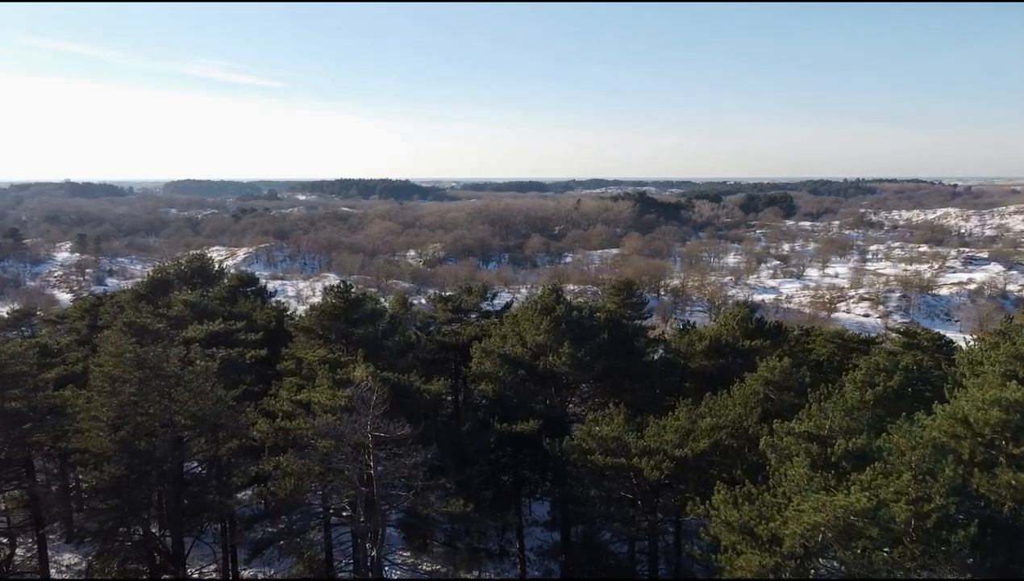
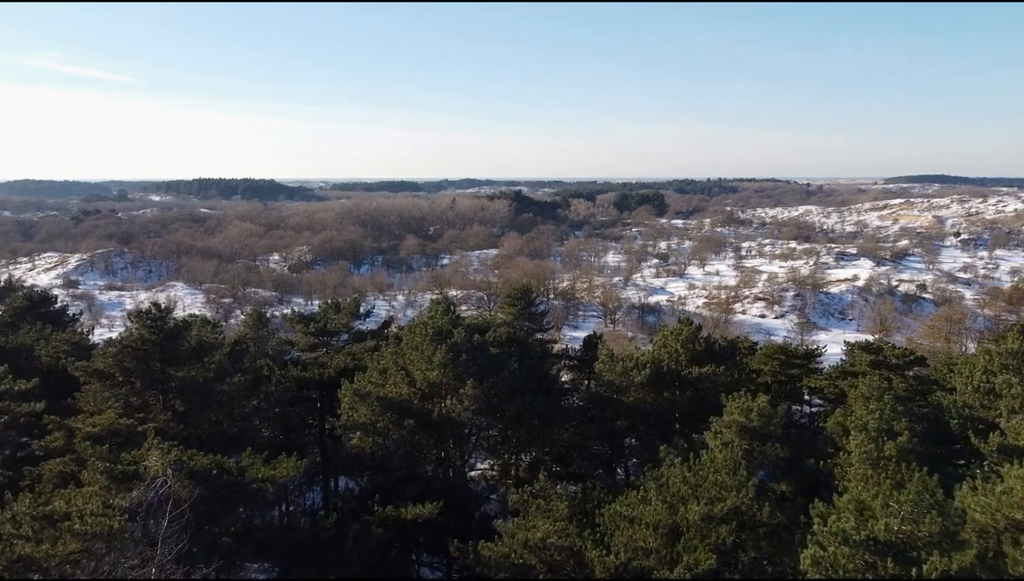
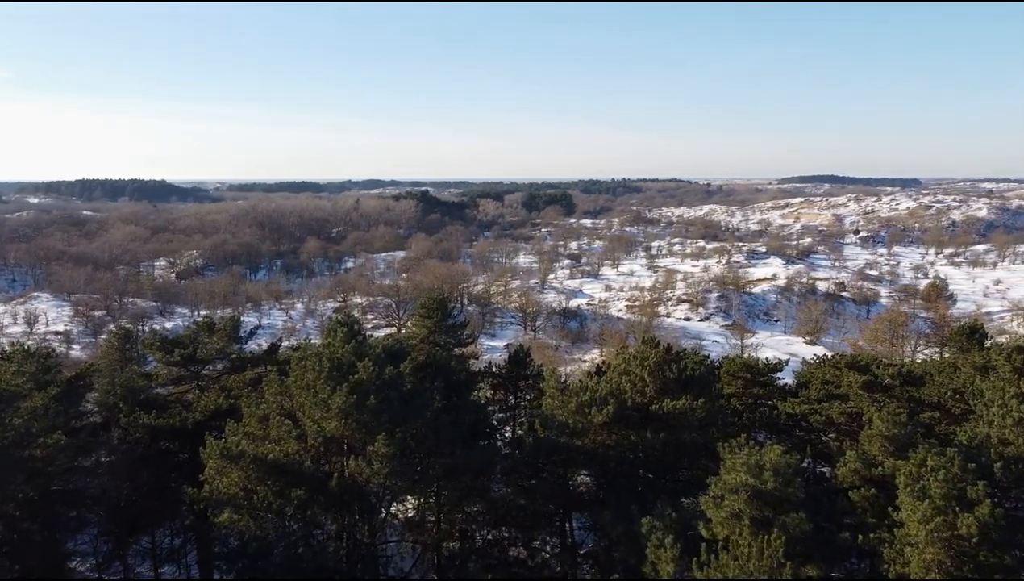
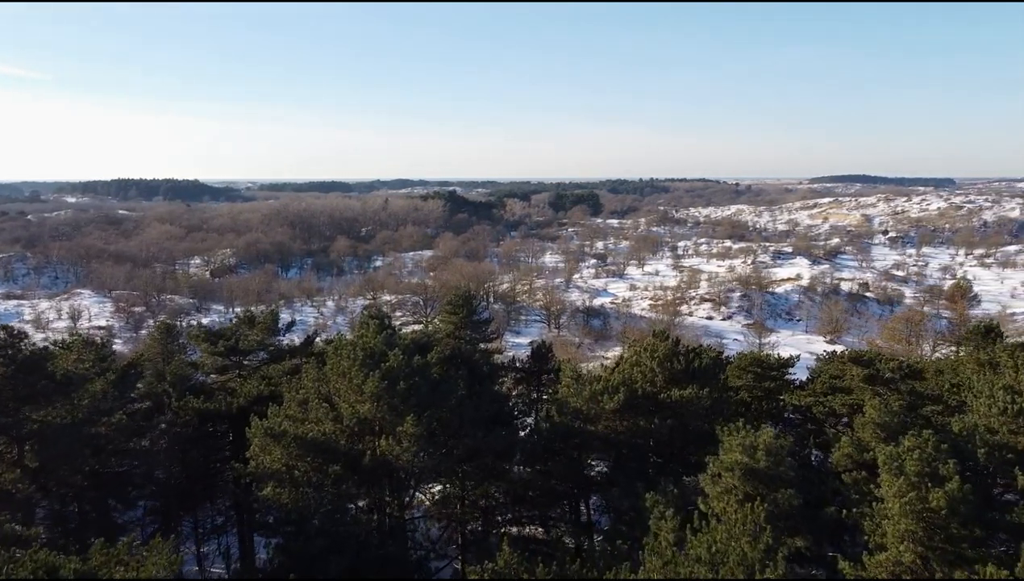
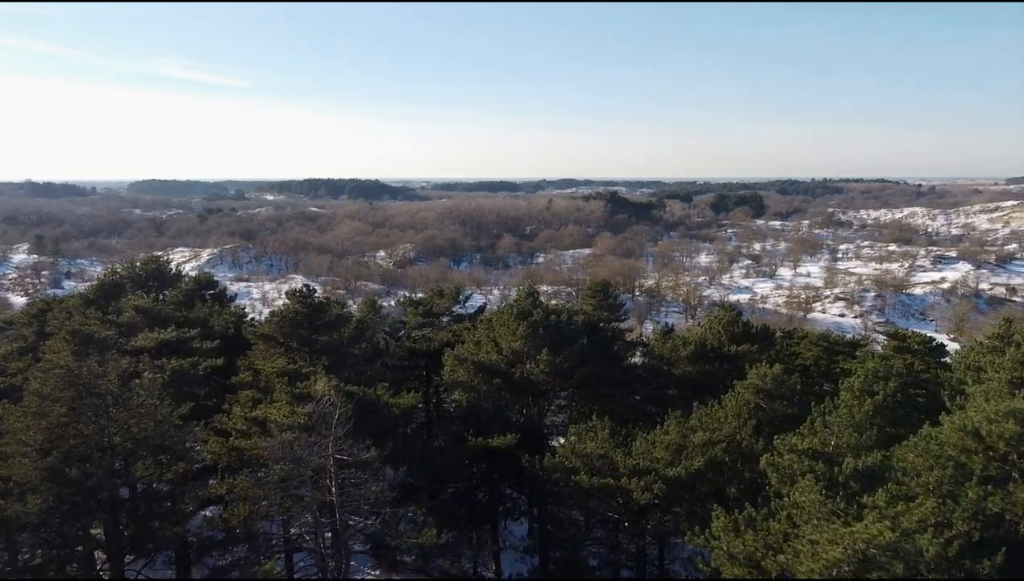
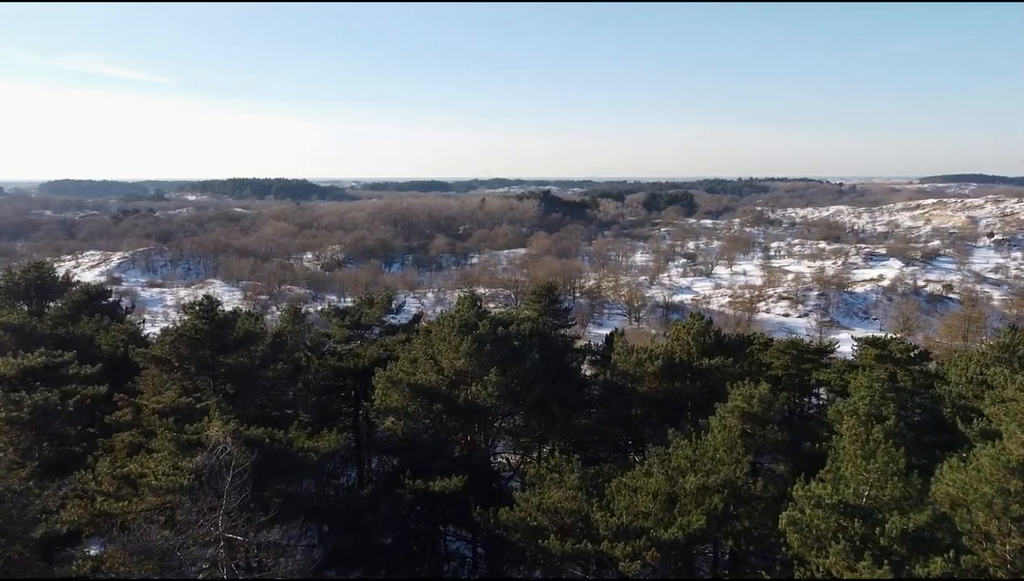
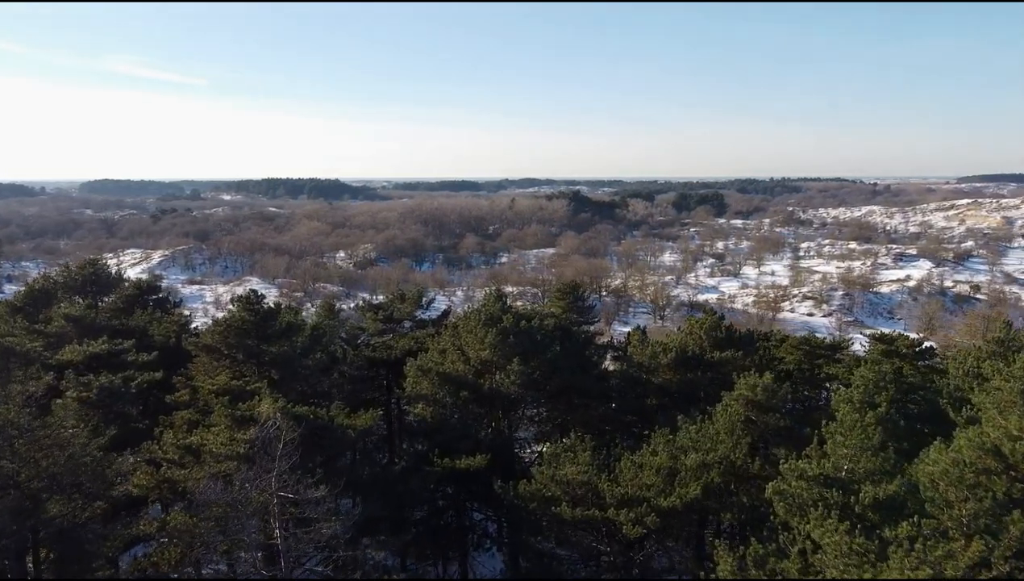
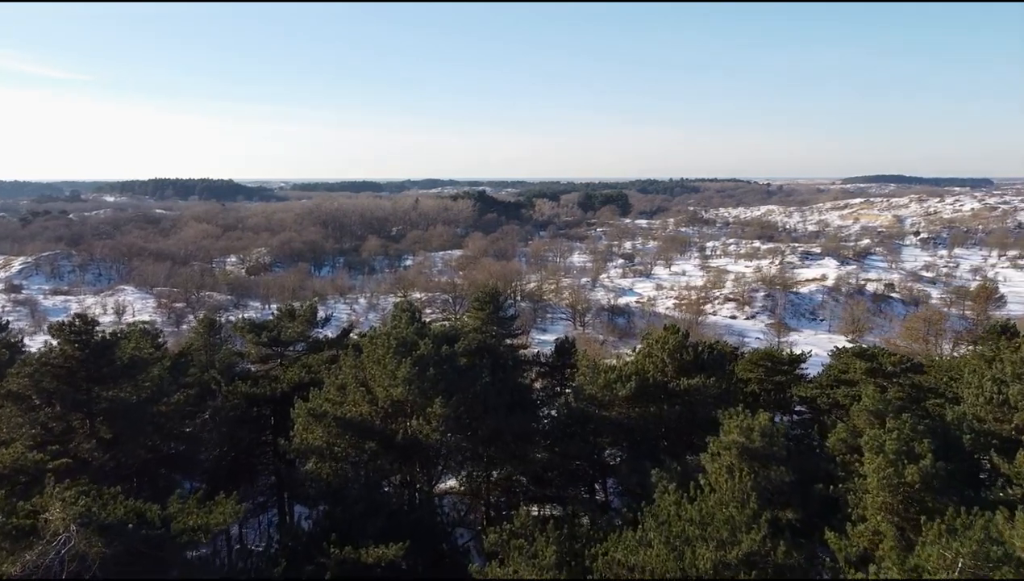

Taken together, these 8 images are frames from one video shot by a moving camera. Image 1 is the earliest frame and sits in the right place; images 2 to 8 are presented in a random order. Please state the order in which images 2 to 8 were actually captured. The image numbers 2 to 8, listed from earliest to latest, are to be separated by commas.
5, 7, 6, 2, 8, 4, 3
